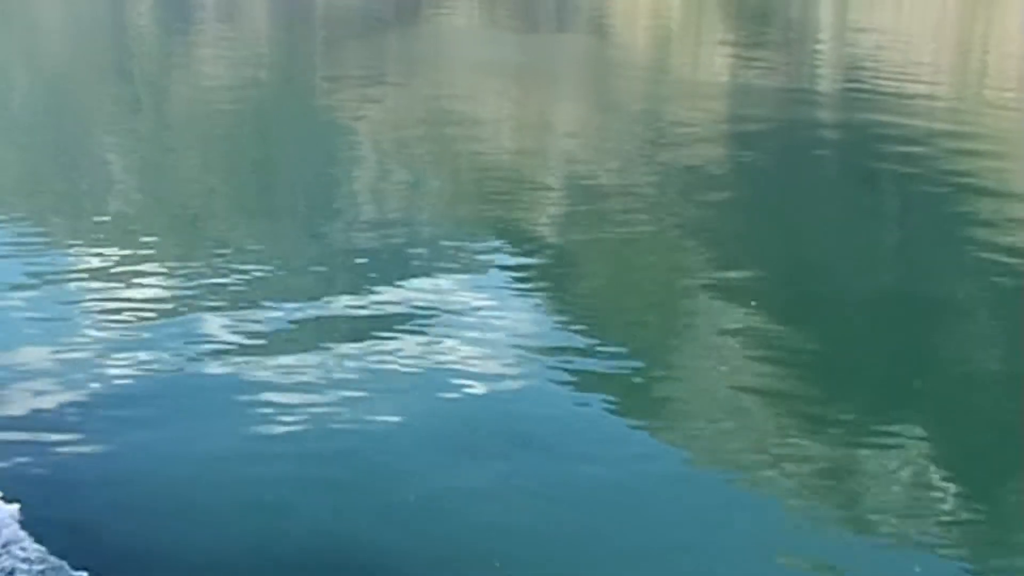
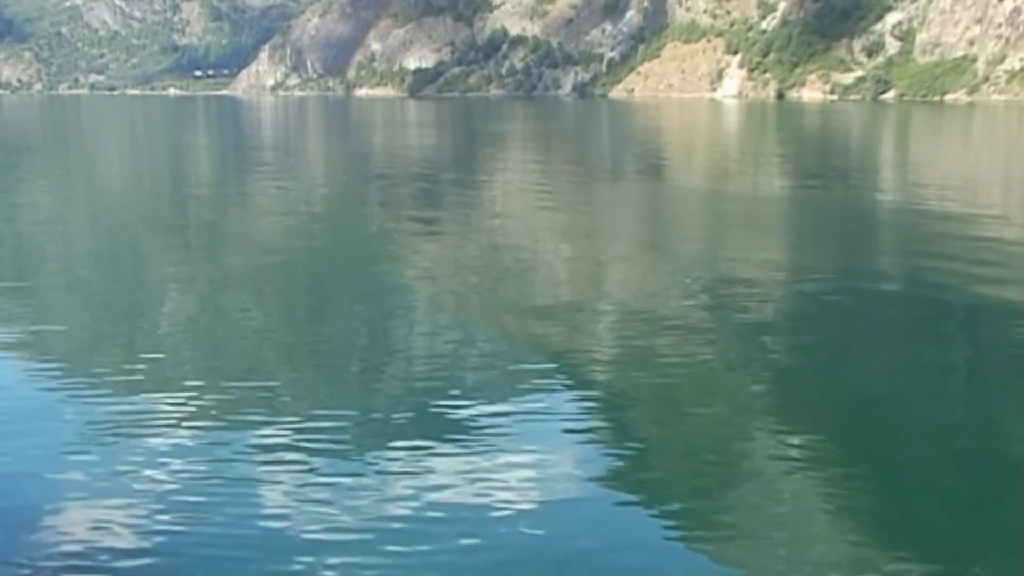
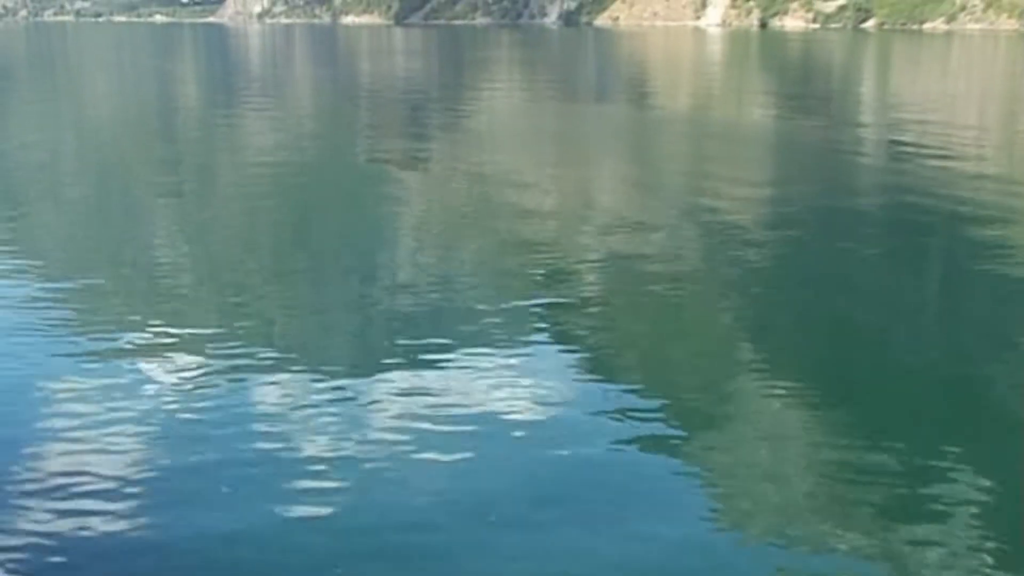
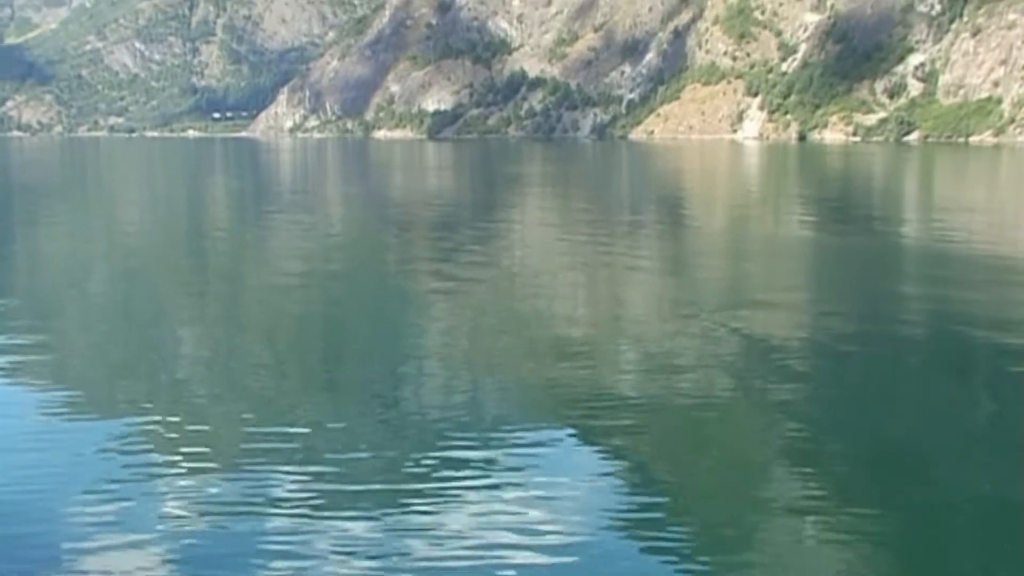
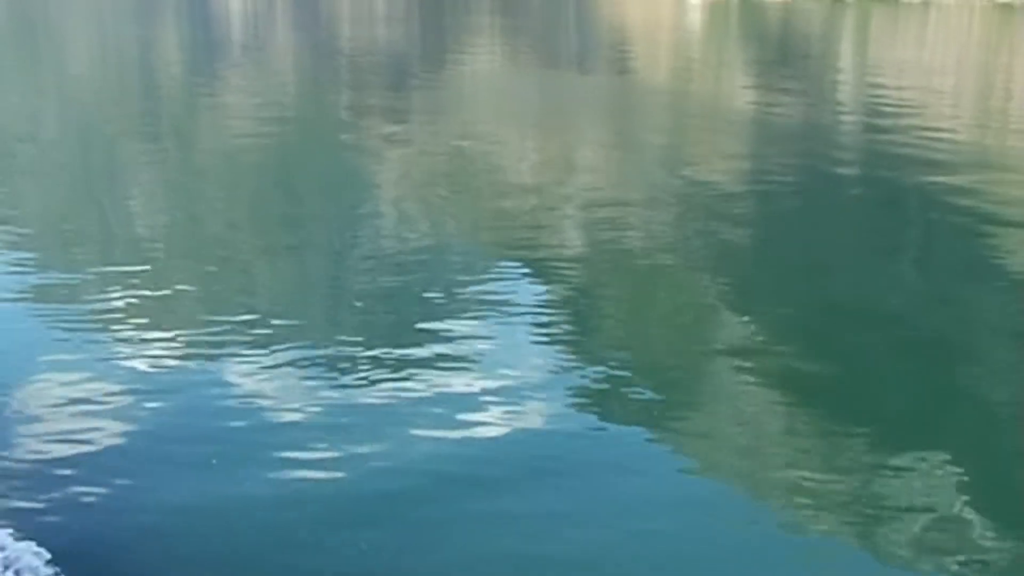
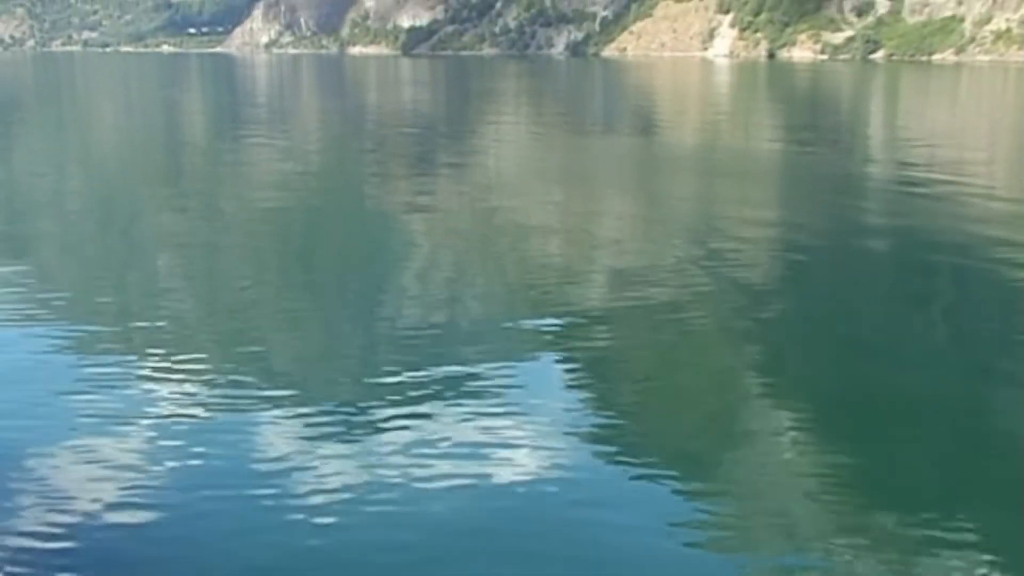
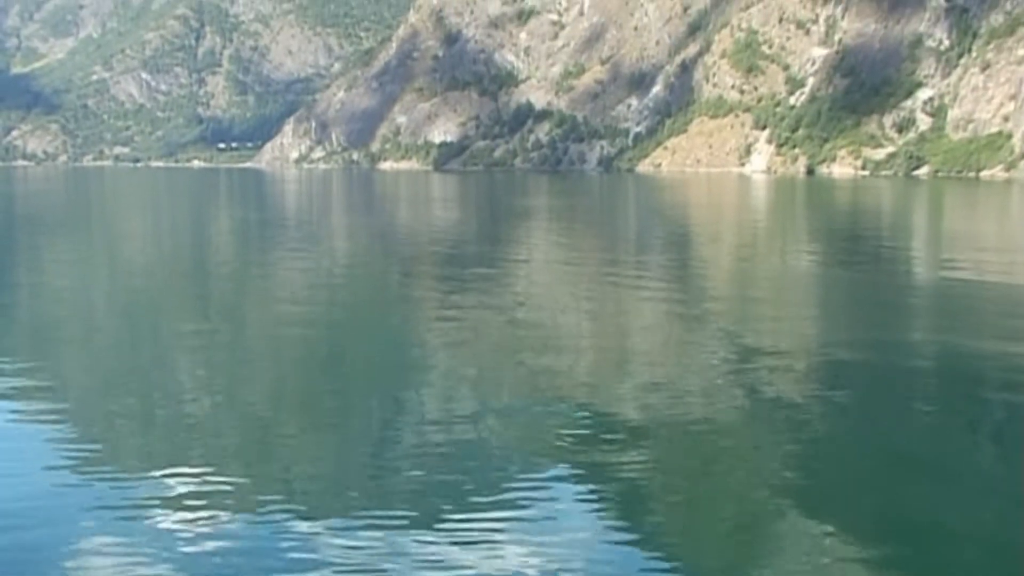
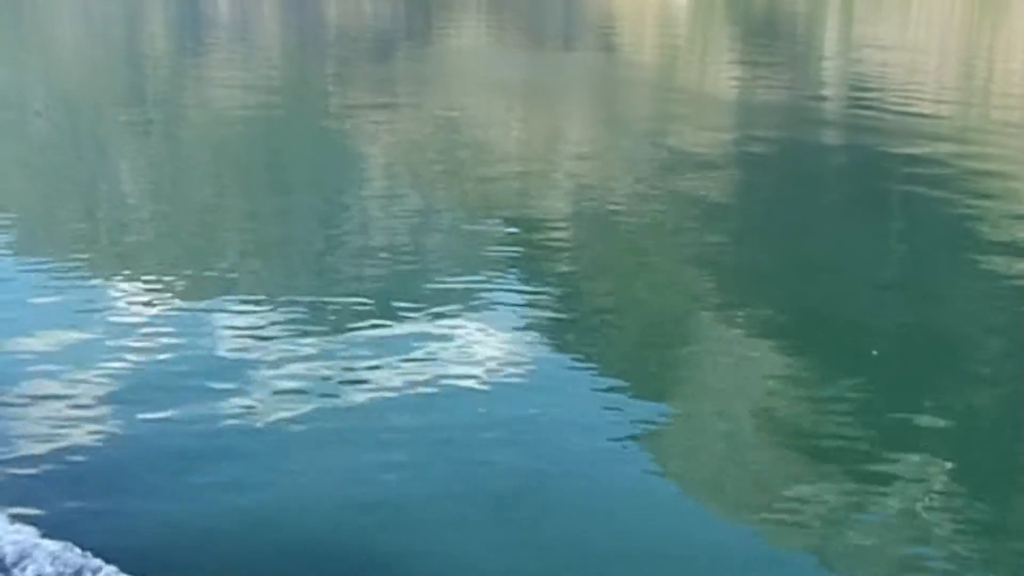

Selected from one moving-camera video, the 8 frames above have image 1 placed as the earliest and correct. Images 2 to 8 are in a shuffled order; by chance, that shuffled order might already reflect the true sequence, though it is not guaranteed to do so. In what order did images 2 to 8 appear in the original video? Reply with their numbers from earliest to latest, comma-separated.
8, 5, 3, 6, 2, 4, 7
